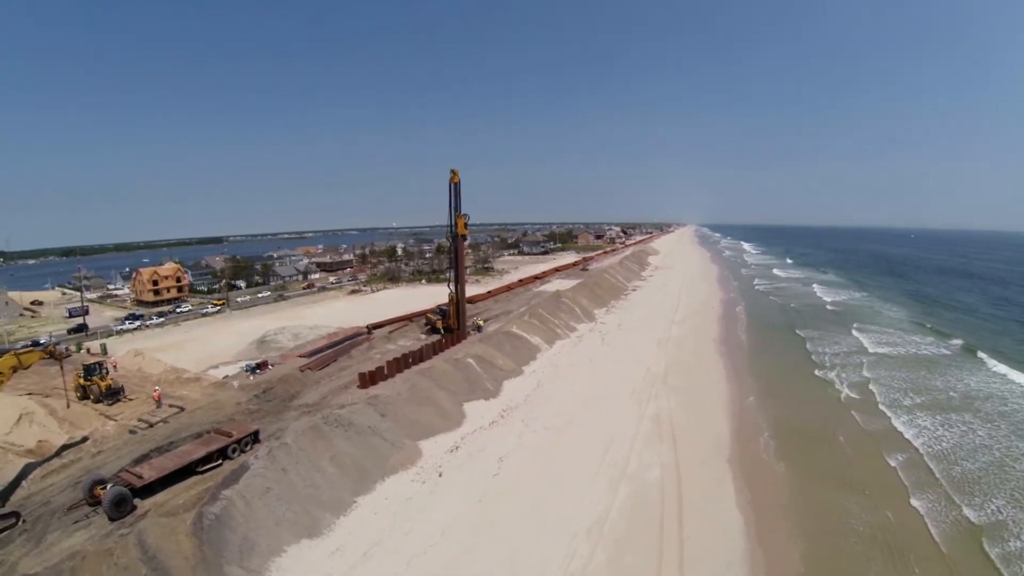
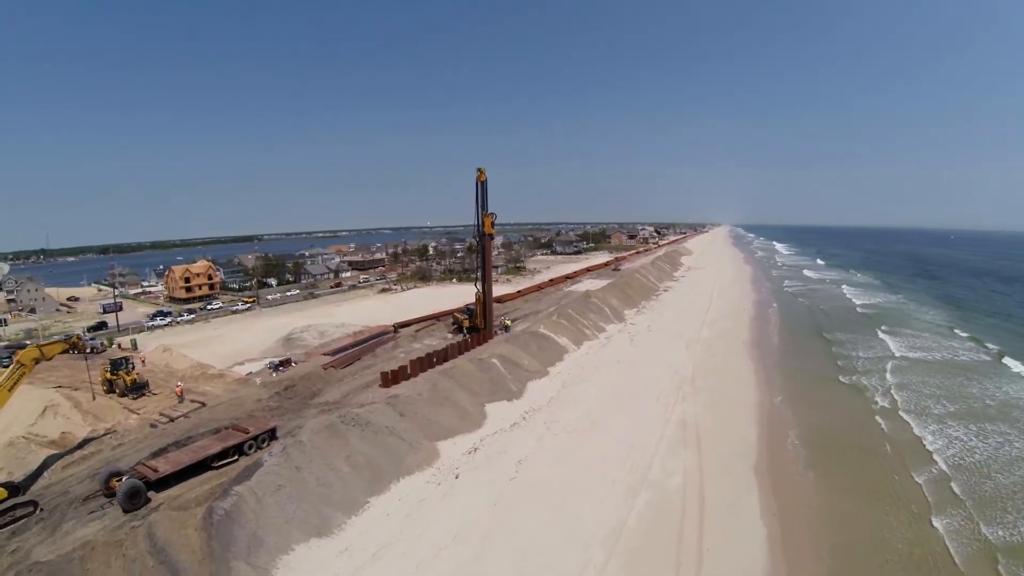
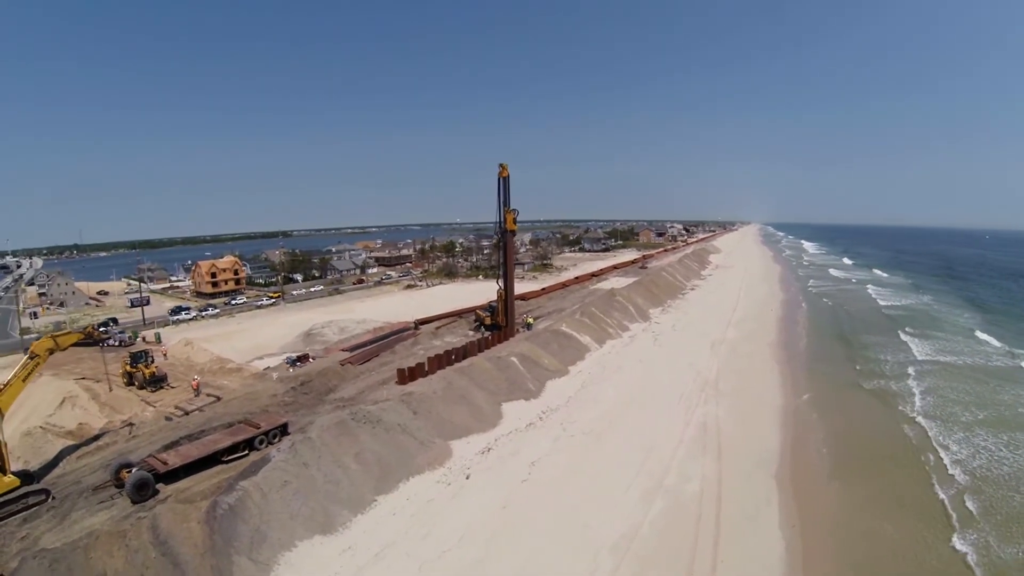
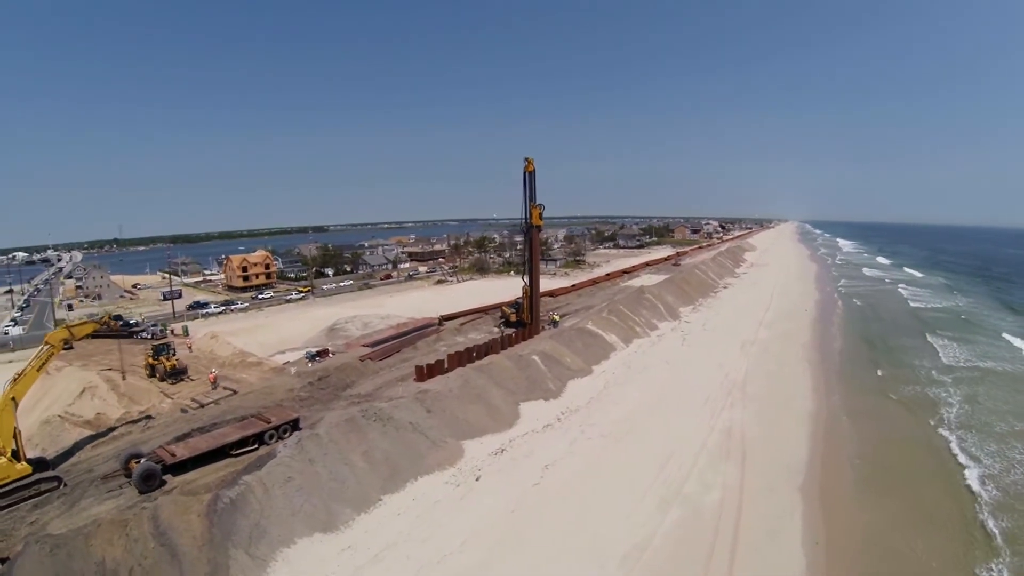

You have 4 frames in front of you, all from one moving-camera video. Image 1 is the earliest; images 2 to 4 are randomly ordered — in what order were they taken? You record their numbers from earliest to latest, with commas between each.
2, 3, 4
